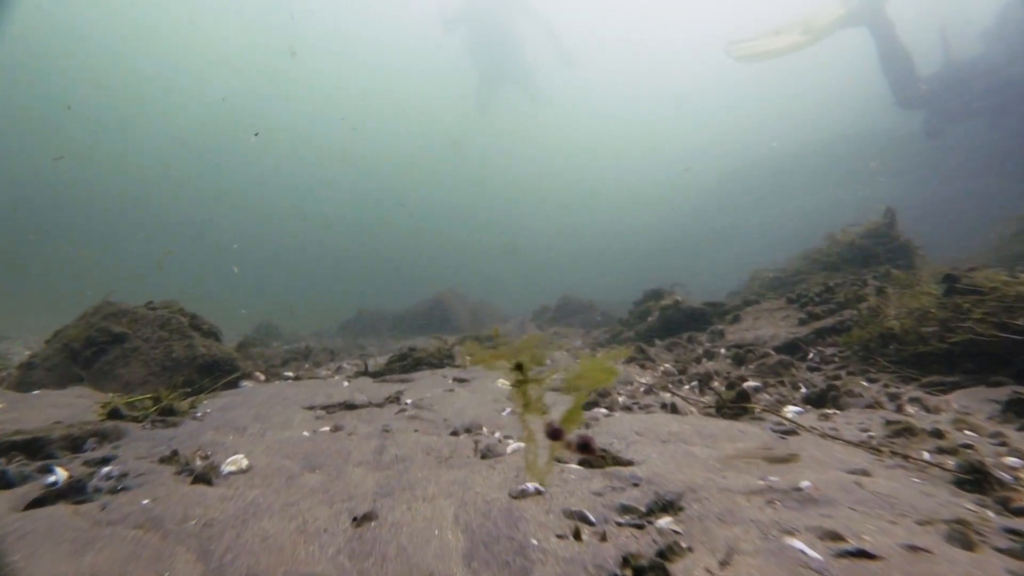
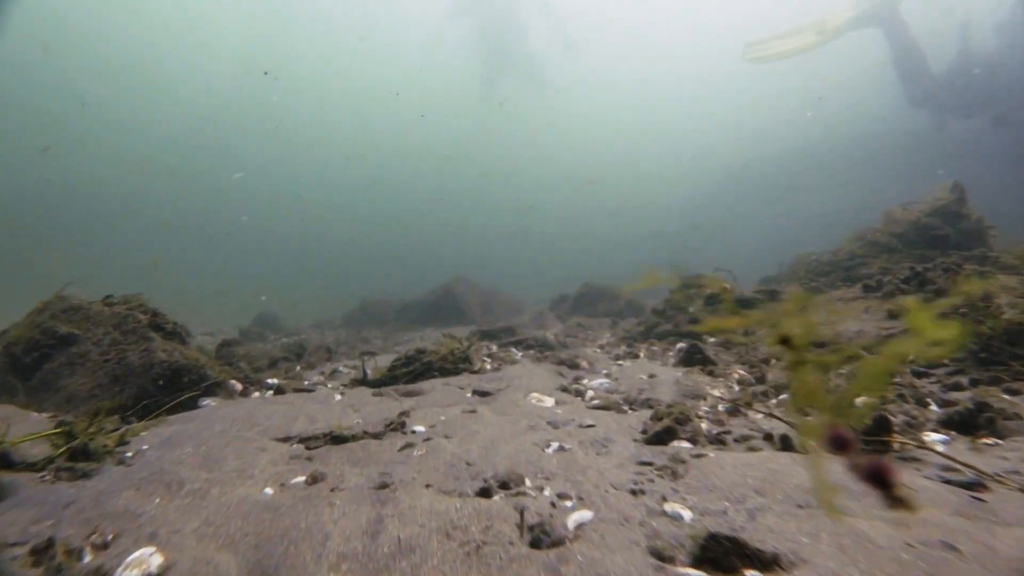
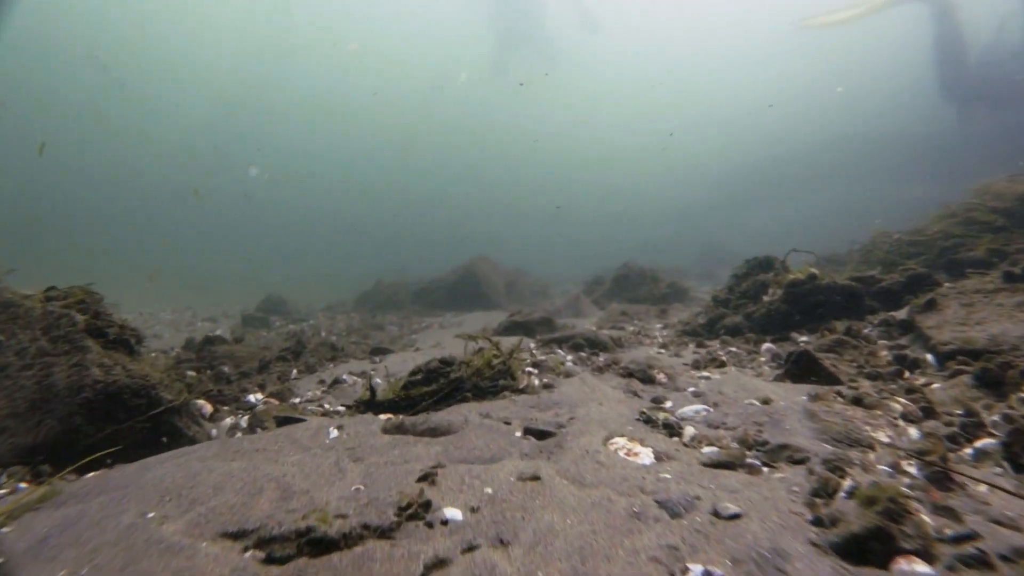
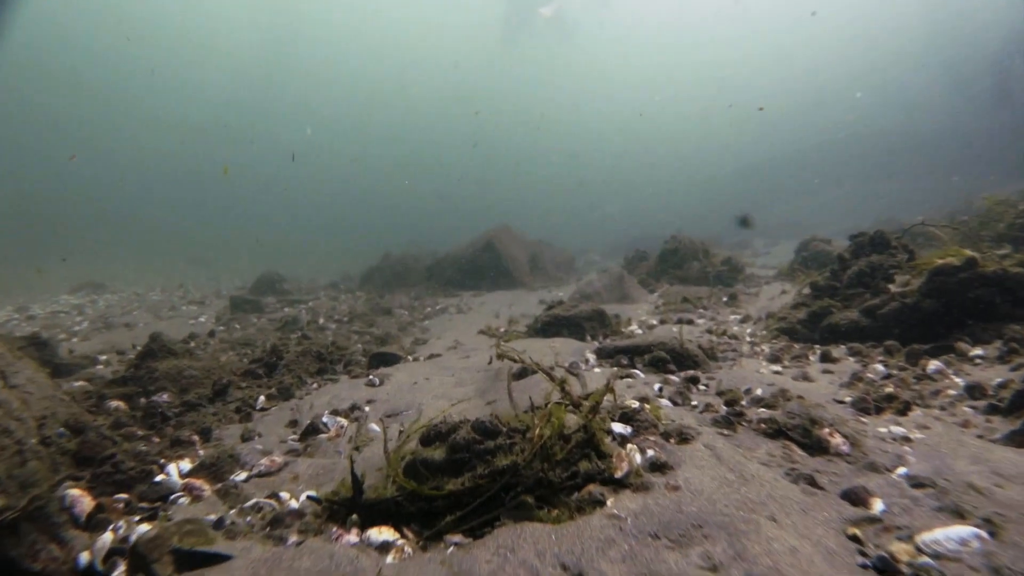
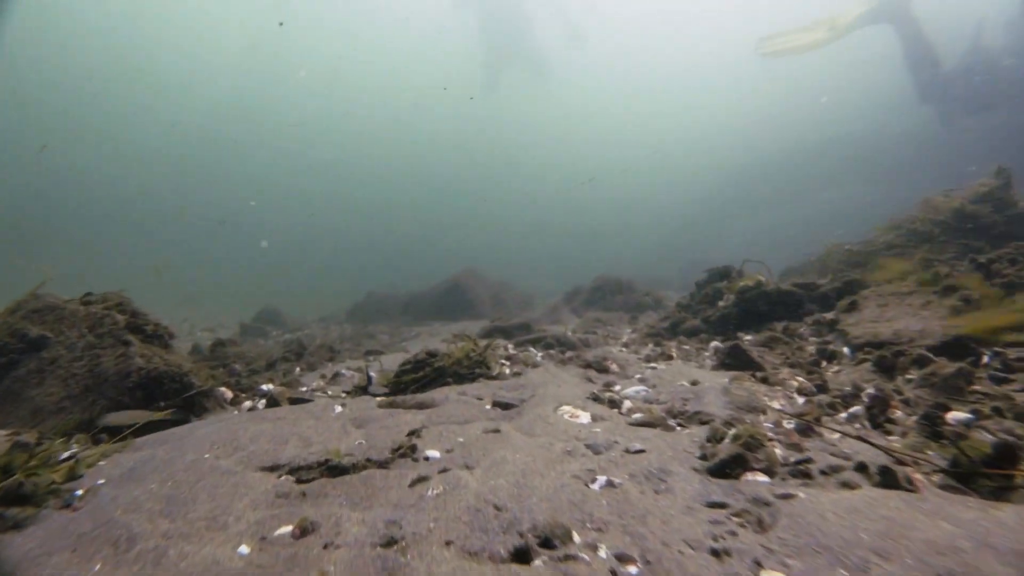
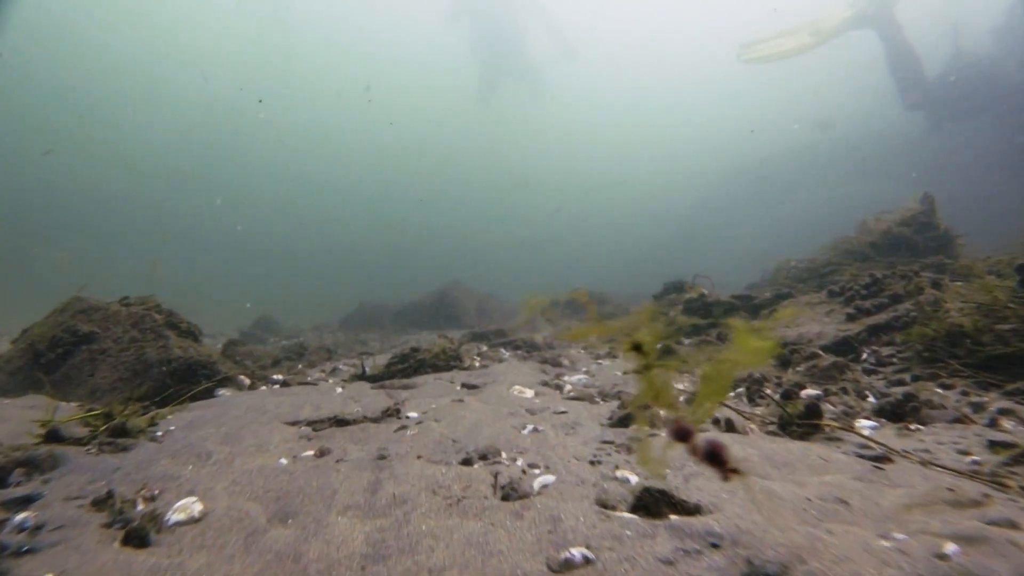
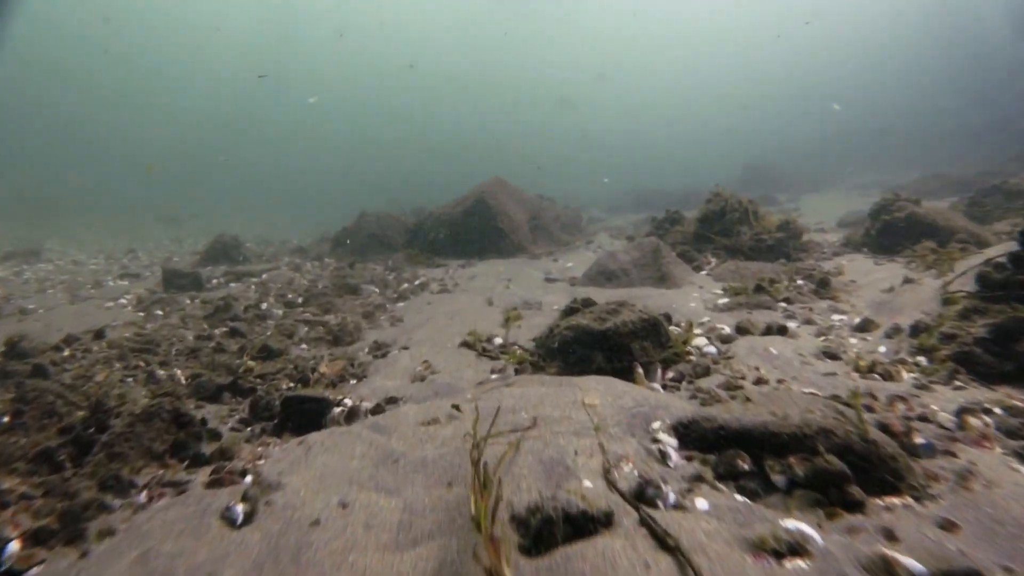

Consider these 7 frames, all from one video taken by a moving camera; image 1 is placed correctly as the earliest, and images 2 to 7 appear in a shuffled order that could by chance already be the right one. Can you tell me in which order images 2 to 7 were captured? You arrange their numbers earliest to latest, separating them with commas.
6, 2, 5, 3, 4, 7
